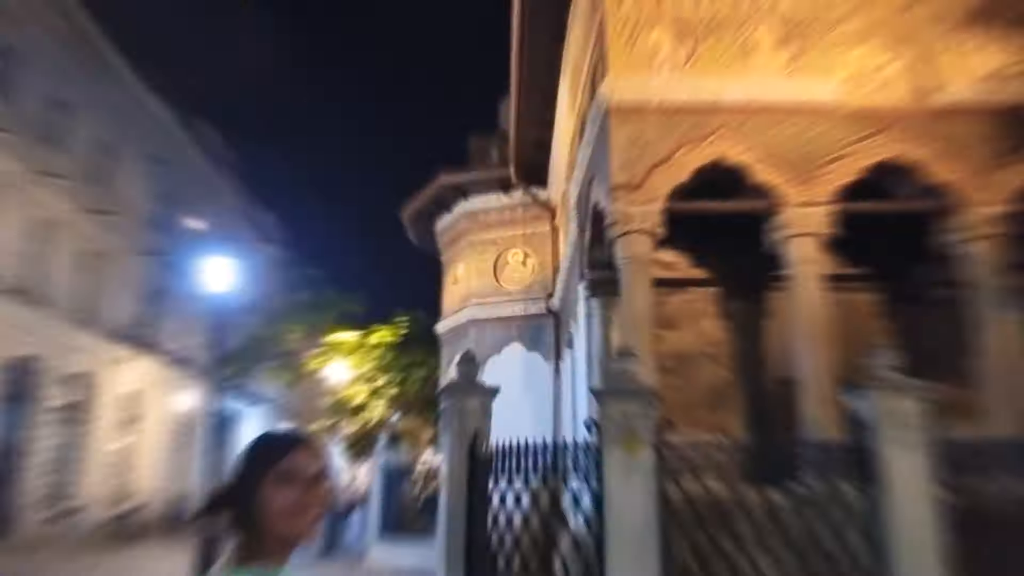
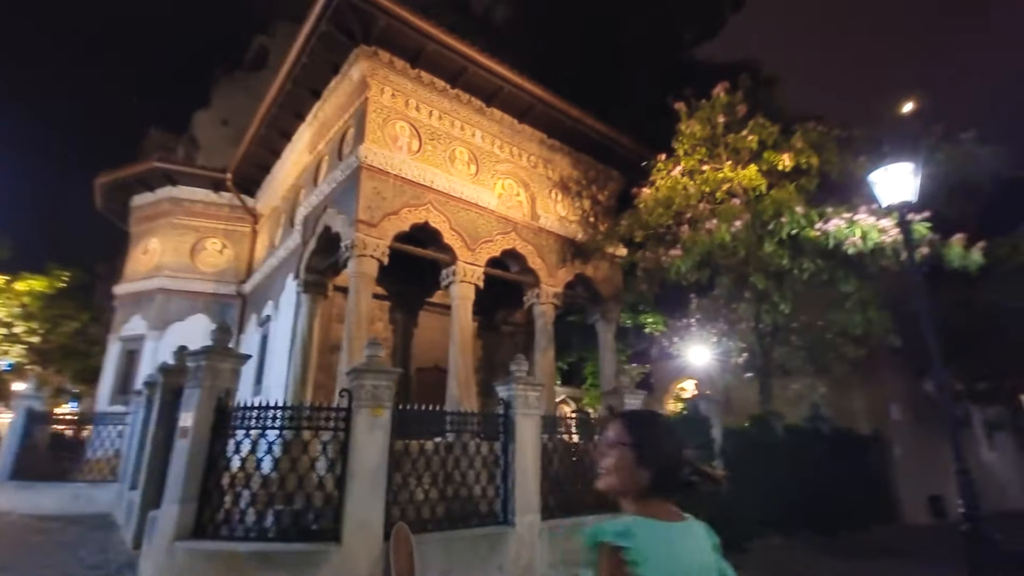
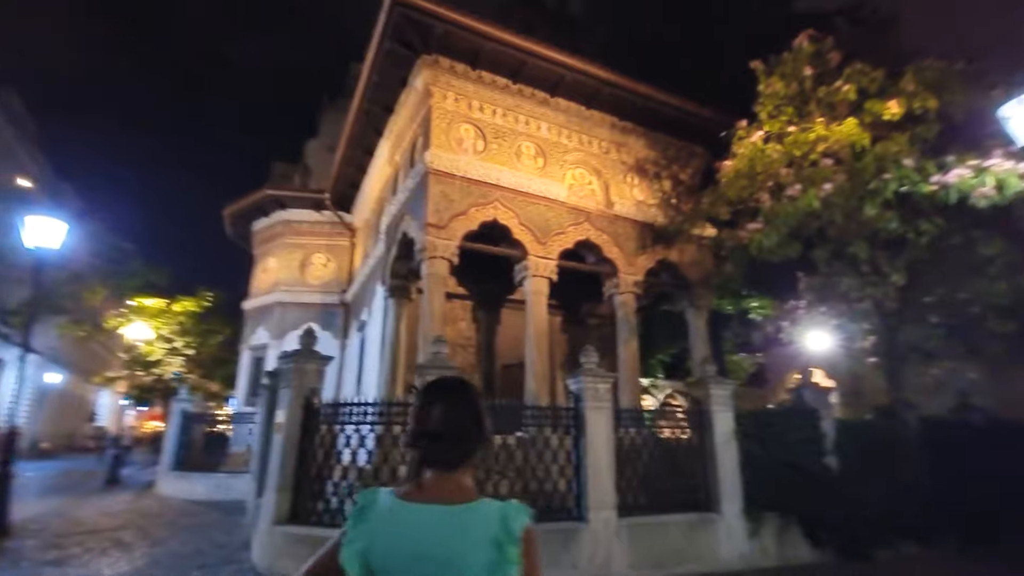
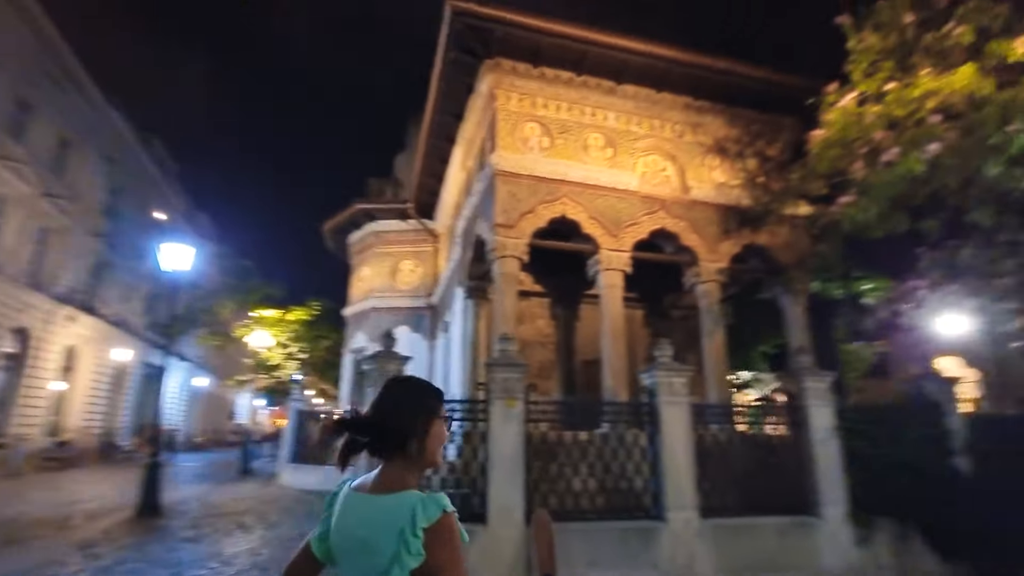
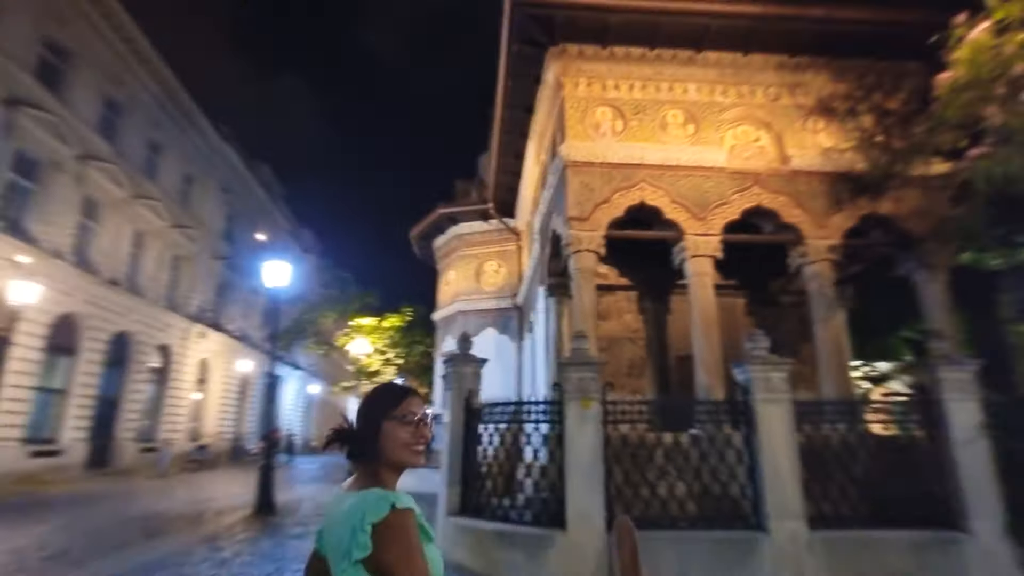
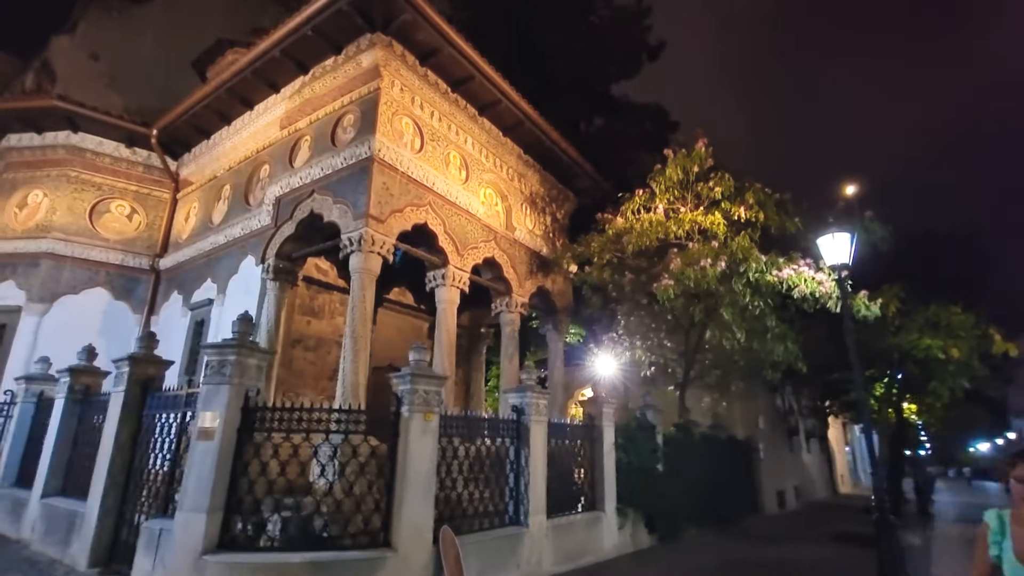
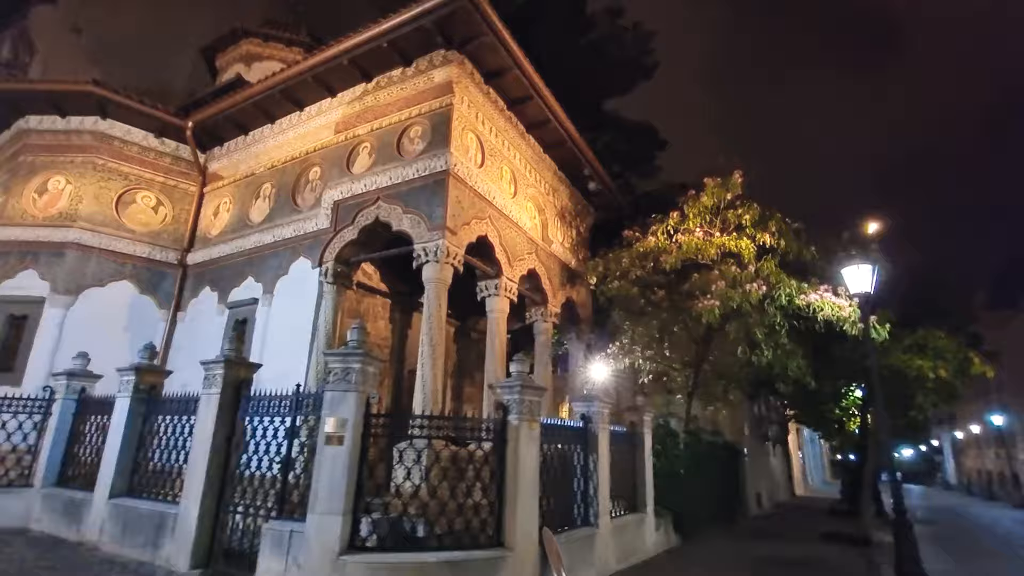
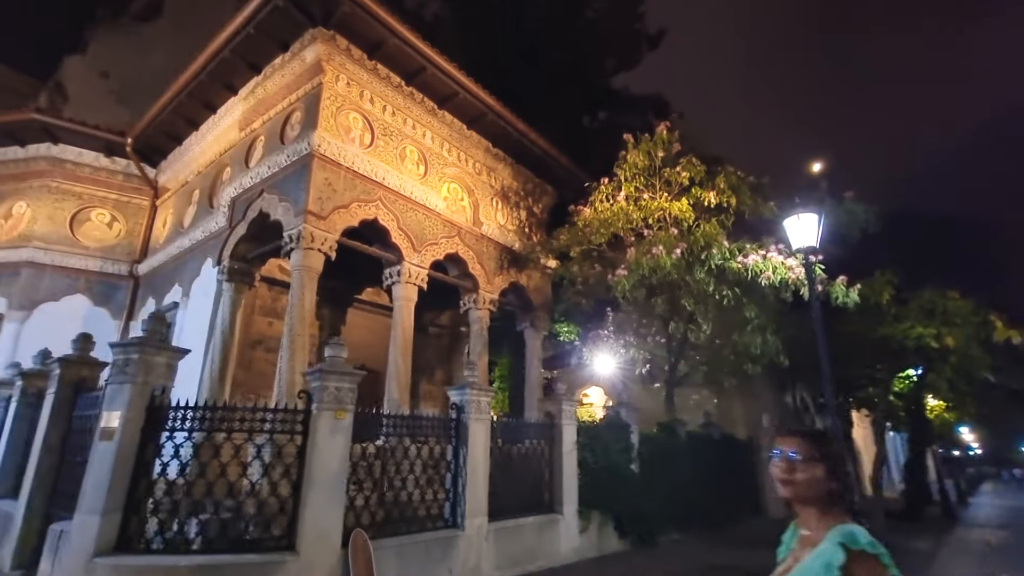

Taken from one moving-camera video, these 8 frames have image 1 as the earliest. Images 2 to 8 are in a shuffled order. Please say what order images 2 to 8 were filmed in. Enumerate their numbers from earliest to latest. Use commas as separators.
5, 4, 3, 2, 8, 6, 7
